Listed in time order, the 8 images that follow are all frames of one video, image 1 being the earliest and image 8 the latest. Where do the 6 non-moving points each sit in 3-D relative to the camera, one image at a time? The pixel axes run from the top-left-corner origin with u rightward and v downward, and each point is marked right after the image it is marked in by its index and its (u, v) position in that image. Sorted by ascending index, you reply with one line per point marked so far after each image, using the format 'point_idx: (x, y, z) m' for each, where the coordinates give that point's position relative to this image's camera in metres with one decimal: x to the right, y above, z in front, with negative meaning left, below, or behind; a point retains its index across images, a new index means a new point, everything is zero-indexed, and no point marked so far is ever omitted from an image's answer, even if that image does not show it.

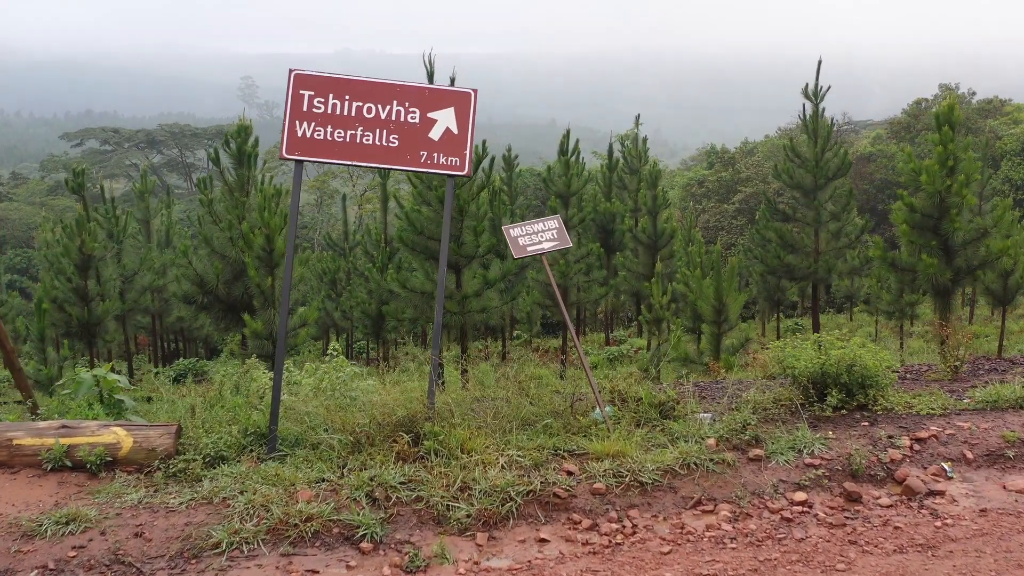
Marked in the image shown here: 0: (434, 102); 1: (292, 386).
0: (-0.6, +1.3, +4.2) m
1: (-2.2, -1.0, +5.9) m
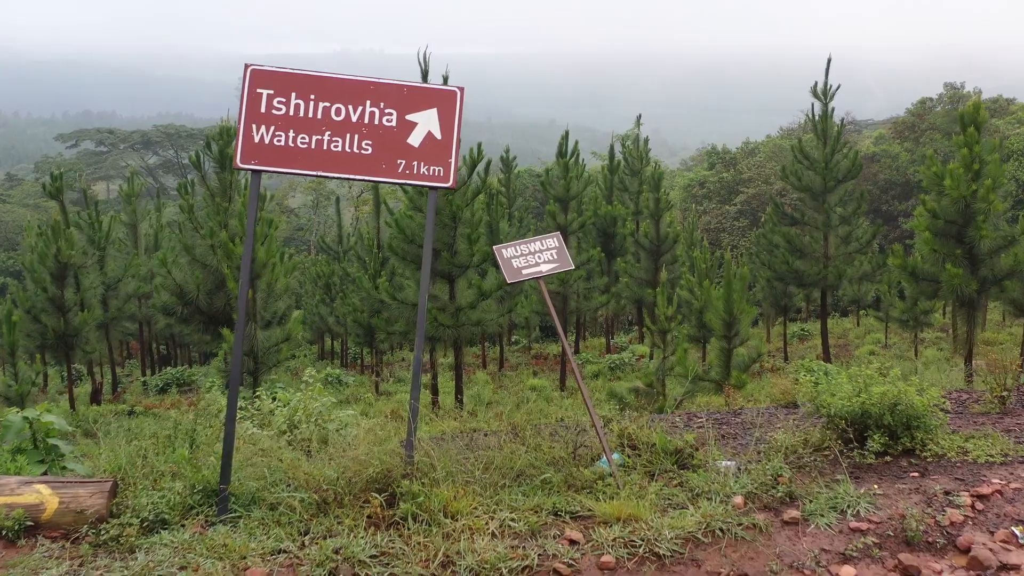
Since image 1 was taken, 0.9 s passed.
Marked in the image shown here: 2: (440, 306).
0: (-0.6, +1.2, +3.6) m
1: (-2.3, -1.2, +5.3) m
2: (-1.2, -0.3, +9.6) m
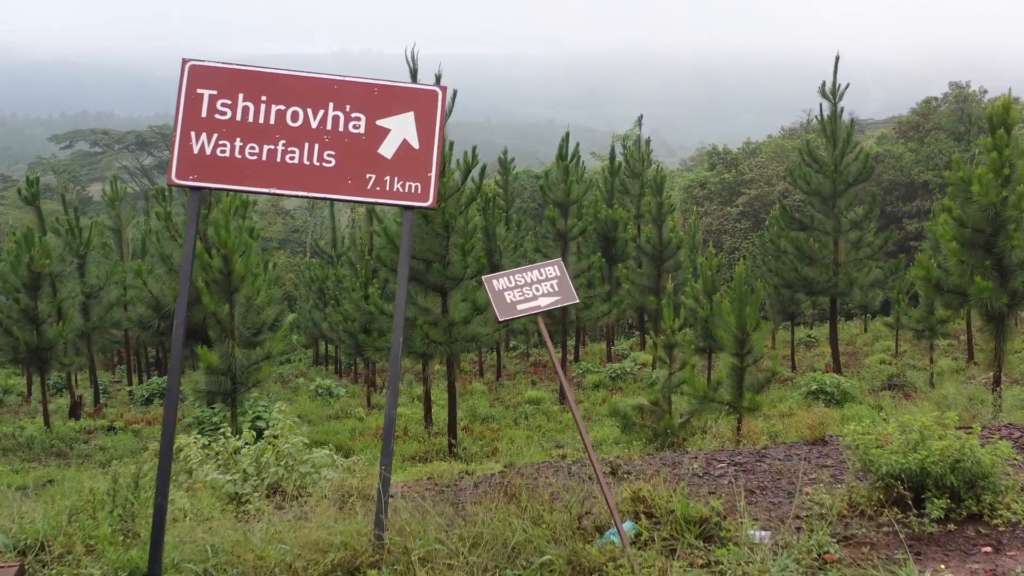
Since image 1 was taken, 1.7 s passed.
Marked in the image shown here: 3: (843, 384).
0: (-0.6, +1.0, +3.0) m
1: (-2.3, -1.4, +4.7) m
2: (-1.2, -0.5, +9.0) m
3: (+6.8, -2.0, +12.0) m
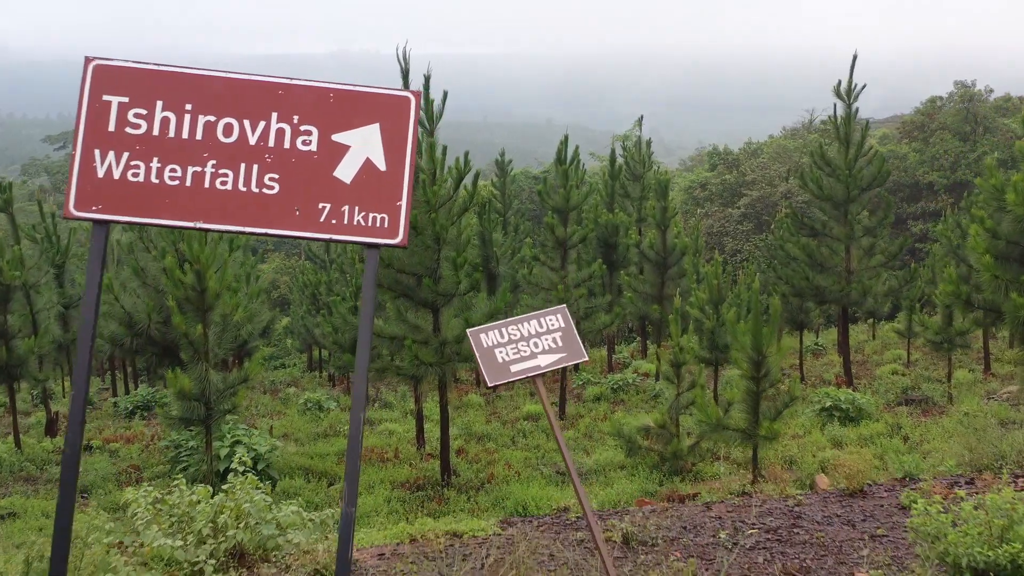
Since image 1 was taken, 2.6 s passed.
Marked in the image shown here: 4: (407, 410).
0: (-0.7, +0.7, +2.4) m
1: (-2.3, -1.6, +4.1) m
2: (-1.3, -0.7, +8.4) m
3: (+6.7, -2.2, +11.4) m
4: (-2.4, -2.8, +13.7) m
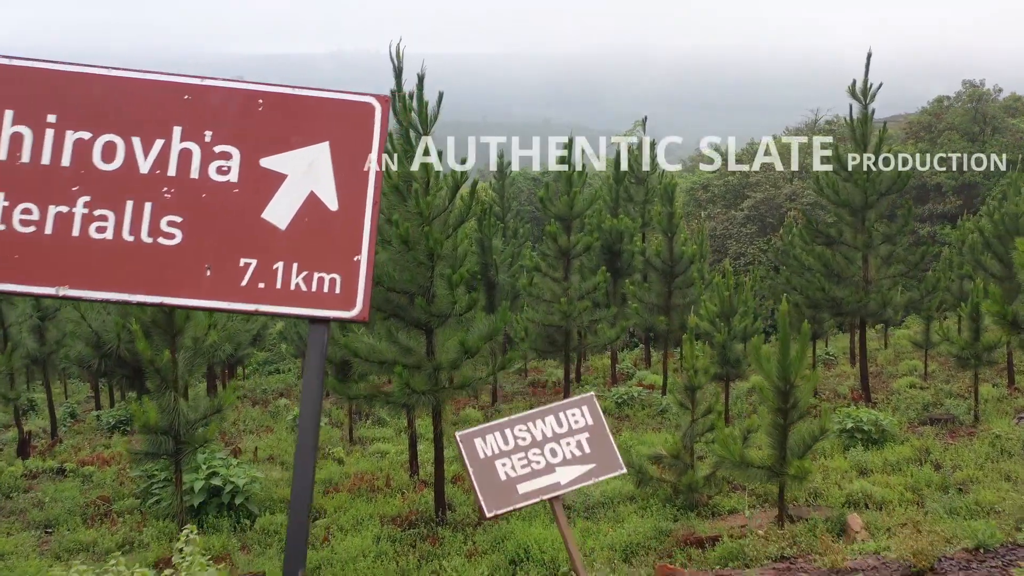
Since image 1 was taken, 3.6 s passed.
0: (-0.7, +0.5, +1.7) m
1: (-2.3, -1.9, +3.4) m
2: (-1.3, -1.0, +7.6) m
3: (+6.7, -2.4, +10.7) m
4: (-2.4, -3.1, +13.0) m
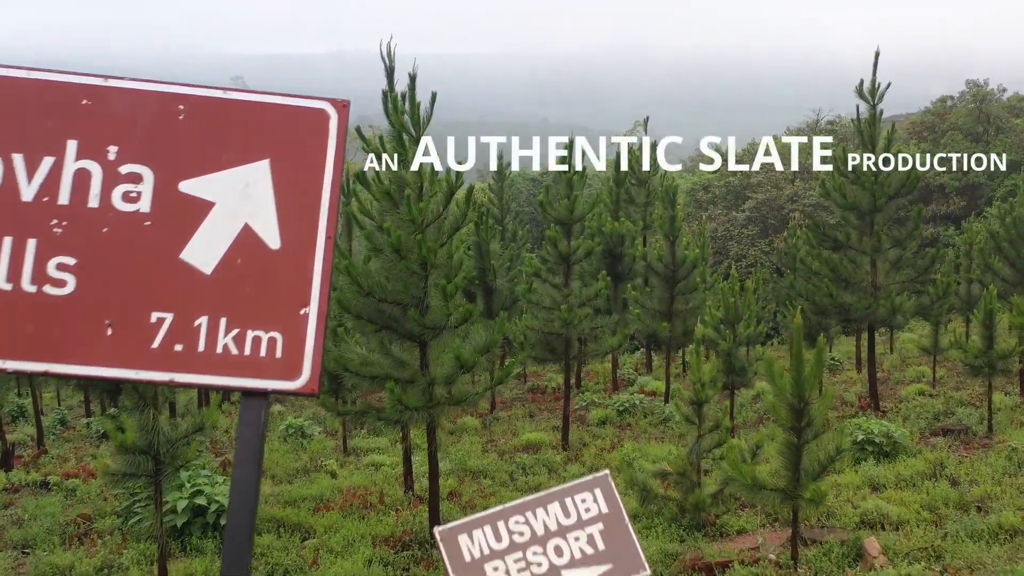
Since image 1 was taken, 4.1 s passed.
0: (-0.7, +0.3, +1.3) m
1: (-2.3, -2.0, +3.0) m
2: (-1.3, -1.1, +7.3) m
3: (+6.7, -2.5, +10.4) m
4: (-2.5, -3.2, +12.6) m
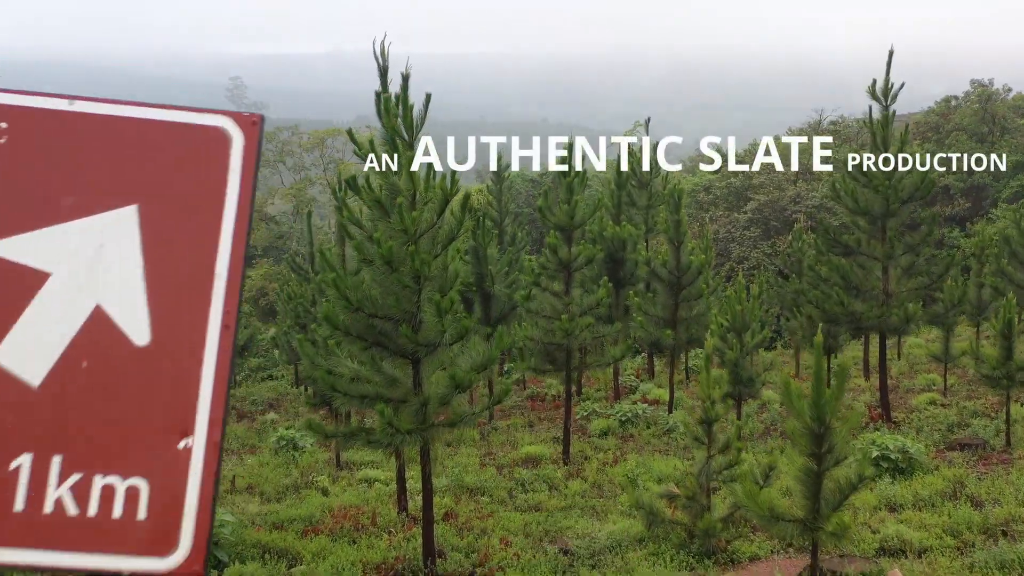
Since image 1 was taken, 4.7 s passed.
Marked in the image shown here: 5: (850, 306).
0: (-0.7, +0.2, +0.9) m
1: (-2.3, -2.2, +2.6) m
2: (-1.3, -1.3, +6.8) m
3: (+6.7, -2.7, +9.9) m
4: (-2.5, -3.4, +12.2) m
5: (+6.9, -0.4, +12.1) m
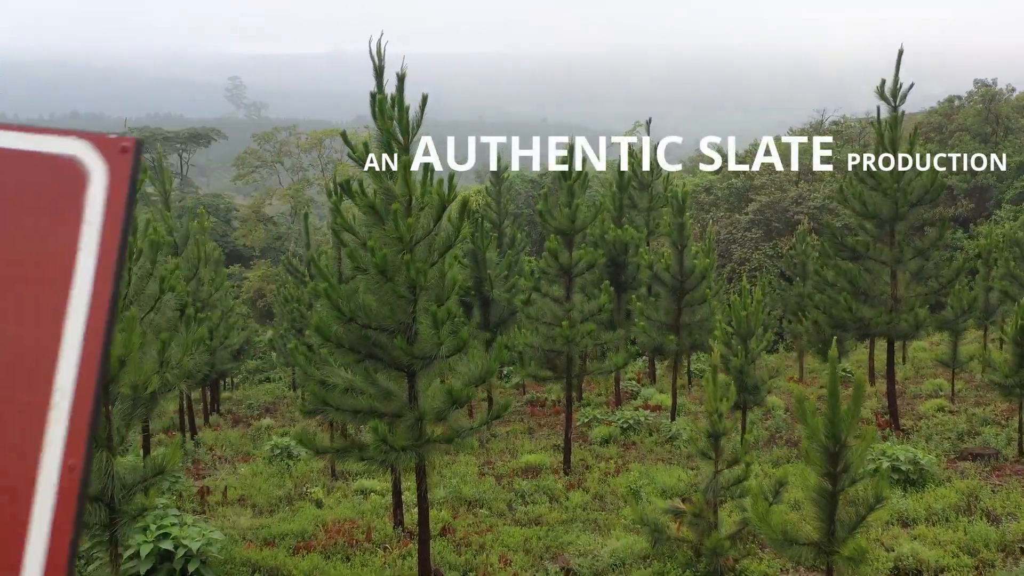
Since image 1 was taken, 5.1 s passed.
0: (-0.7, +0.1, +0.6) m
1: (-2.3, -2.3, +2.3) m
2: (-1.3, -1.4, +6.5) m
3: (+6.7, -2.8, +9.7) m
4: (-2.5, -3.5, +11.9) m
5: (+6.9, -0.5, +11.9) m
